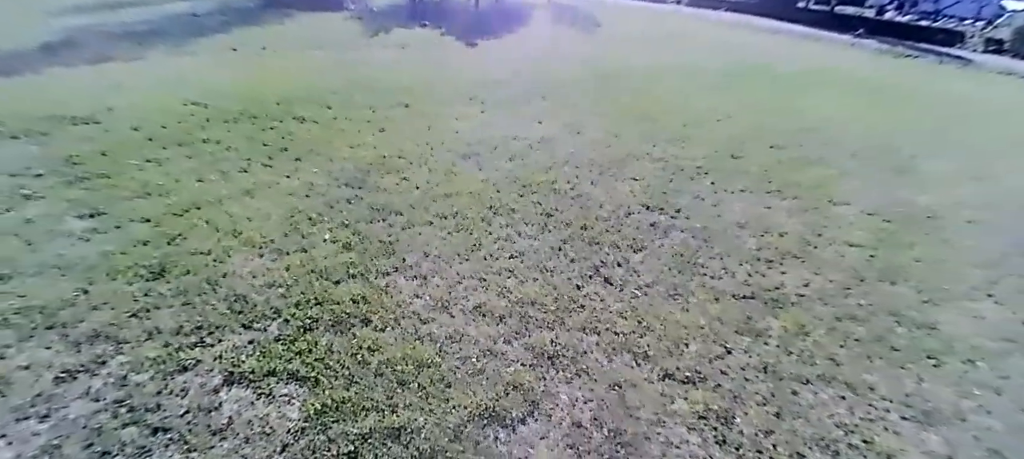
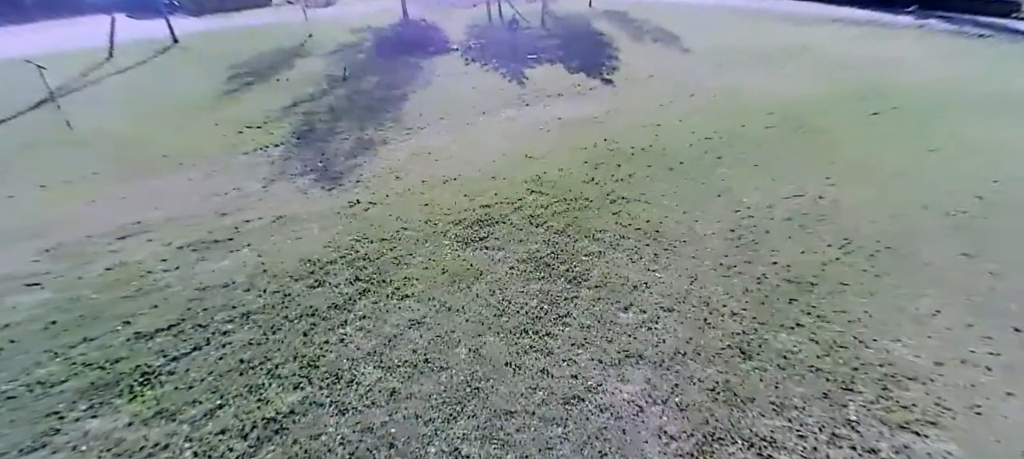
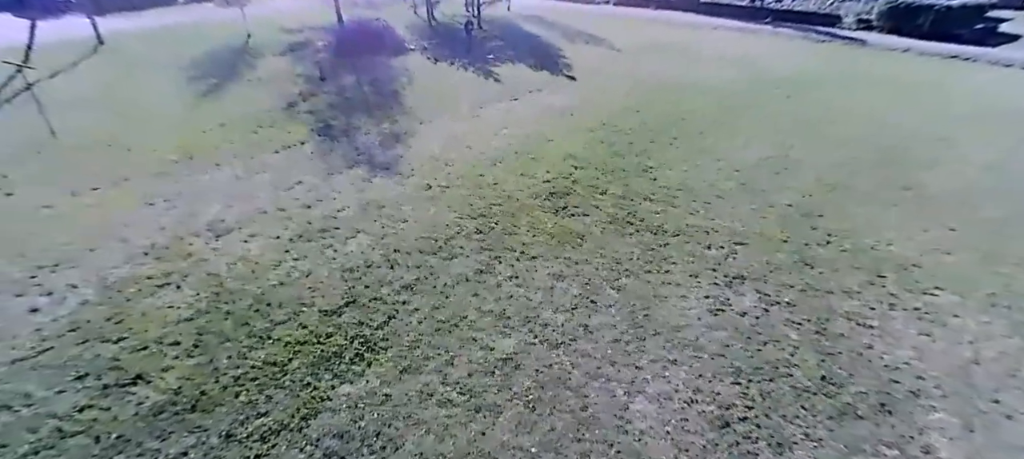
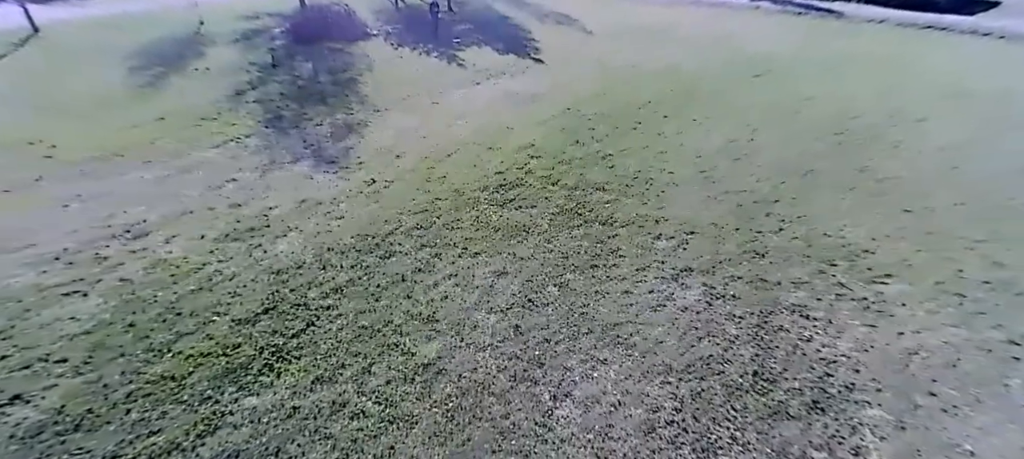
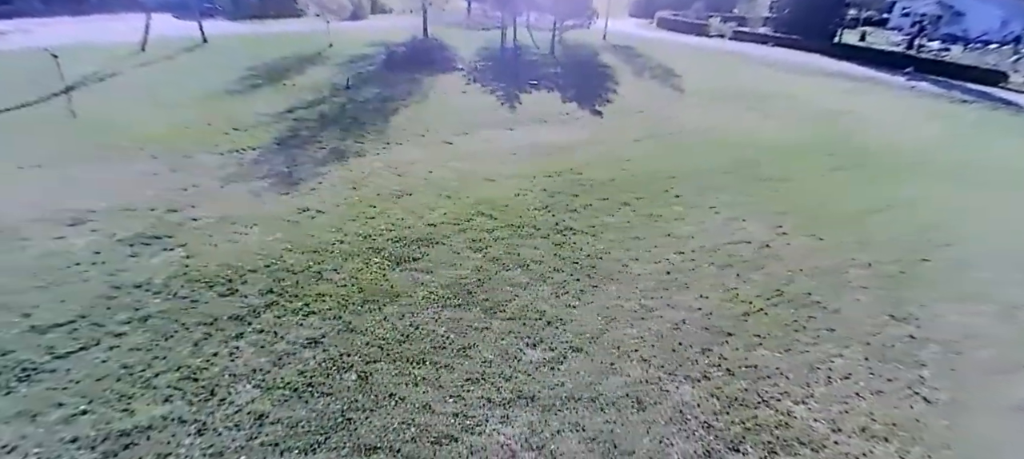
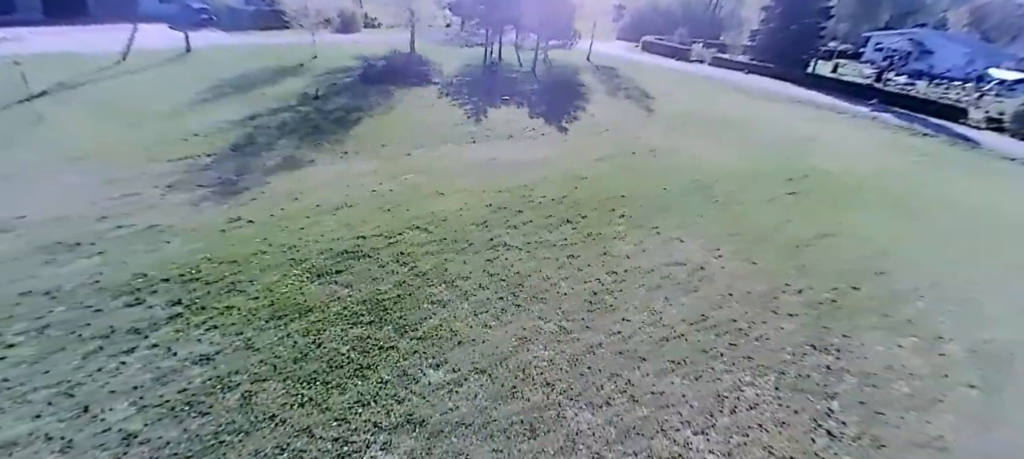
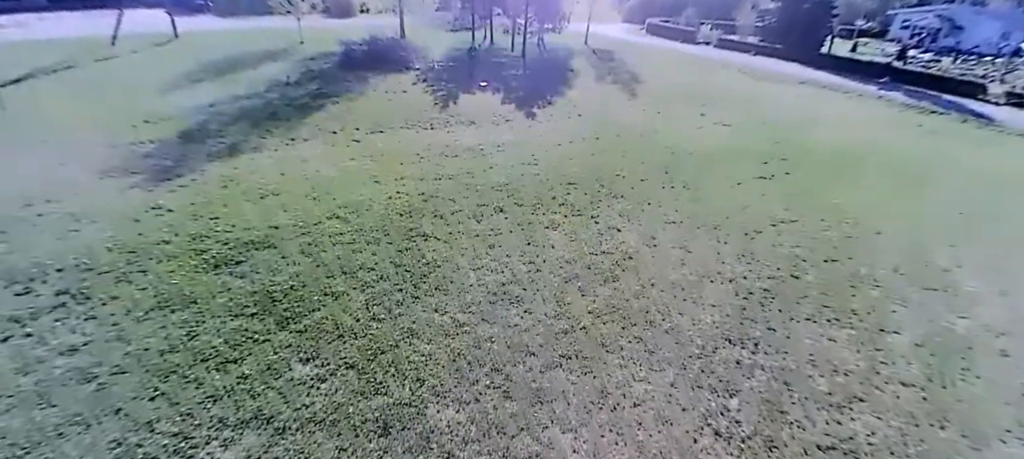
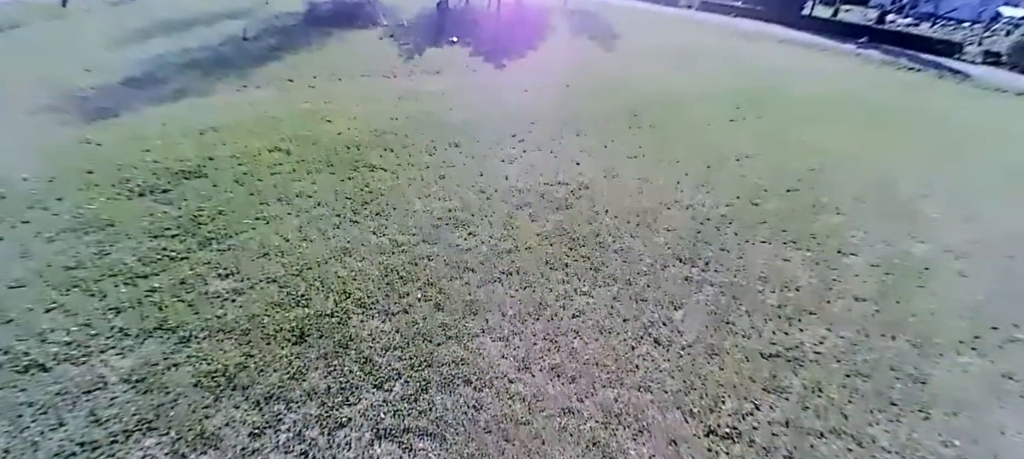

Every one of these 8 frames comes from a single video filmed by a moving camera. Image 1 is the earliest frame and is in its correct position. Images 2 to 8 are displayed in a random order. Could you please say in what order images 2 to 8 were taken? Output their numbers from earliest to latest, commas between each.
8, 7, 6, 5, 2, 4, 3
